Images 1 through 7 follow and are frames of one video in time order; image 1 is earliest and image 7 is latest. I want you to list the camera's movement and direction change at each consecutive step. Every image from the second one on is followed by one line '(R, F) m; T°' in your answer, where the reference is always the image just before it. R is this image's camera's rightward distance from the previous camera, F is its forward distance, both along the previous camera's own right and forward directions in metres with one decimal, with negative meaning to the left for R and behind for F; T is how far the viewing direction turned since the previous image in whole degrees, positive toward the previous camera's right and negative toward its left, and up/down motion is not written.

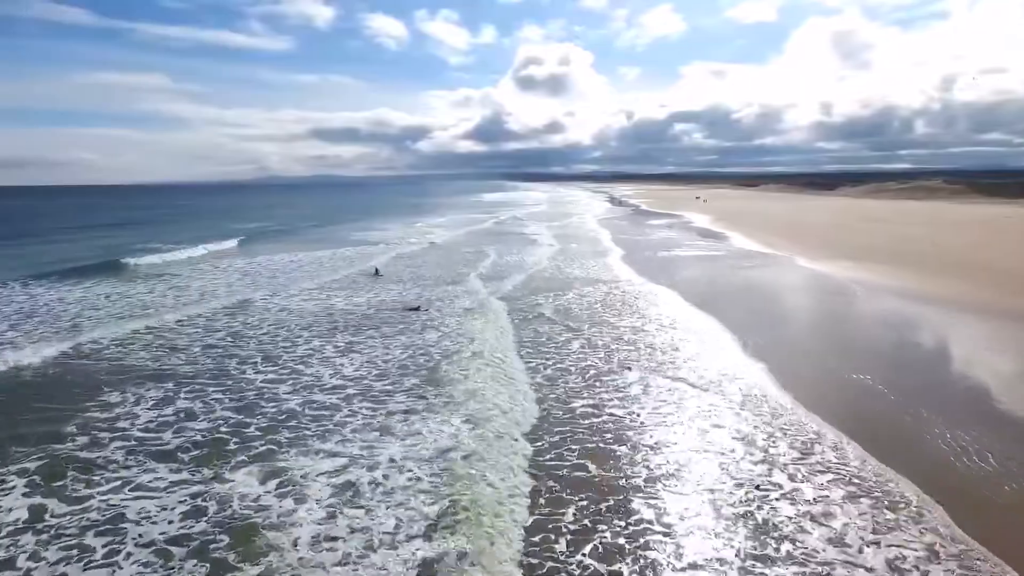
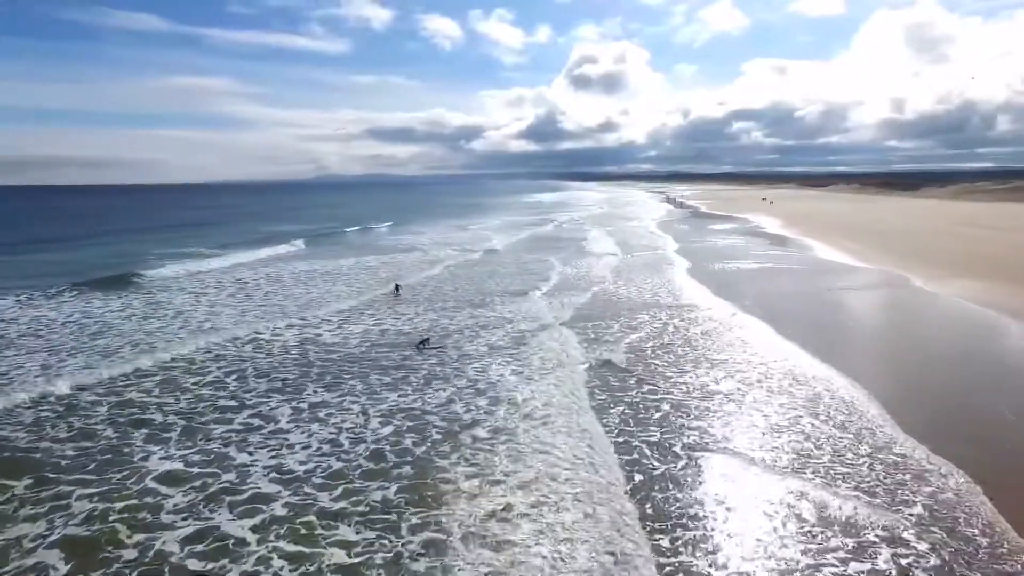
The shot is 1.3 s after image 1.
(+0.3, +5.0) m; -5°
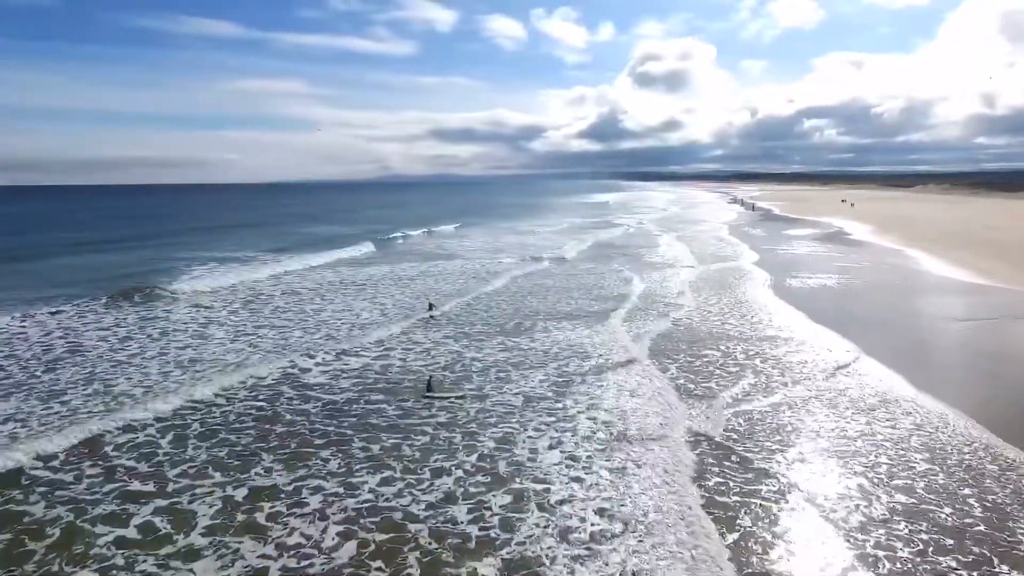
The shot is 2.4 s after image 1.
(+0.4, +3.8) m; -5°
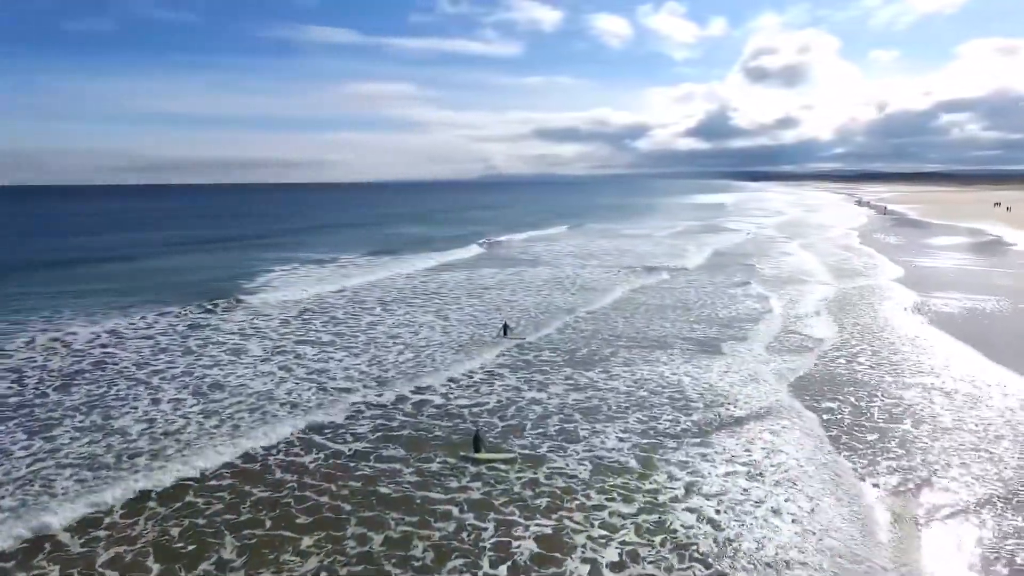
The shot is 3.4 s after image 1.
(+0.5, +3.0) m; -9°
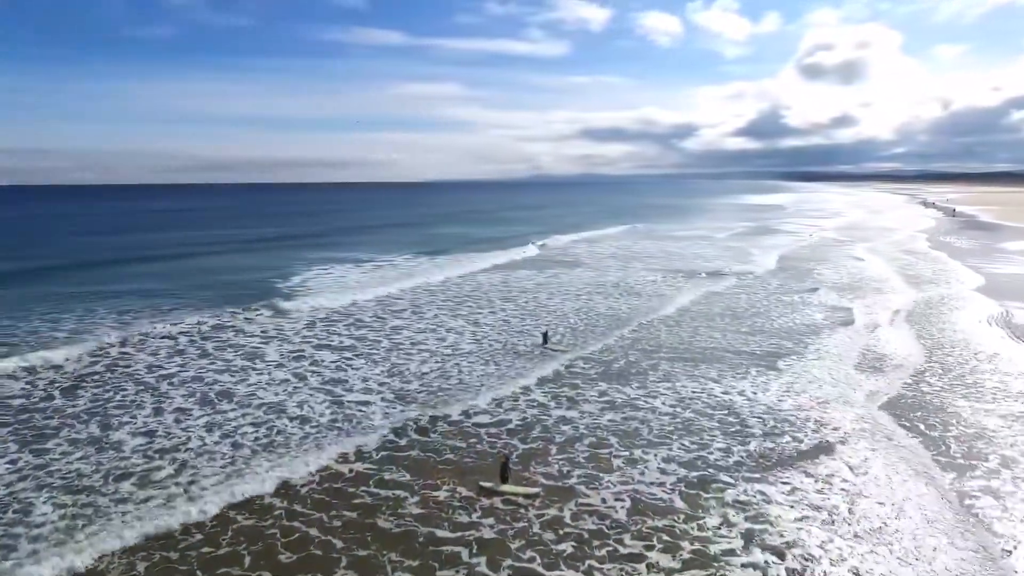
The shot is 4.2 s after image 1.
(+0.2, +1.2) m; -4°
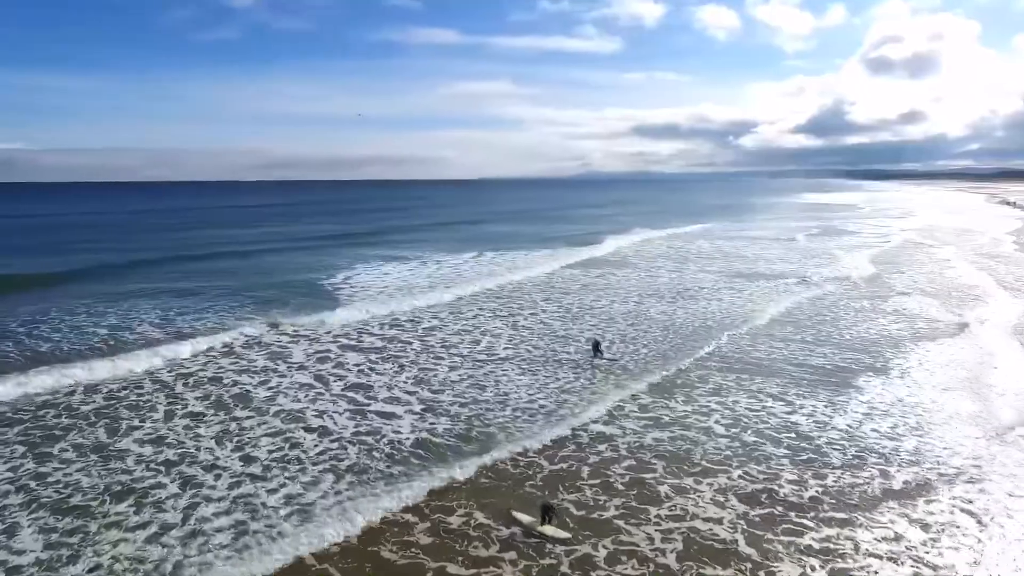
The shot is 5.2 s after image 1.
(+0.1, +1.1) m; -5°
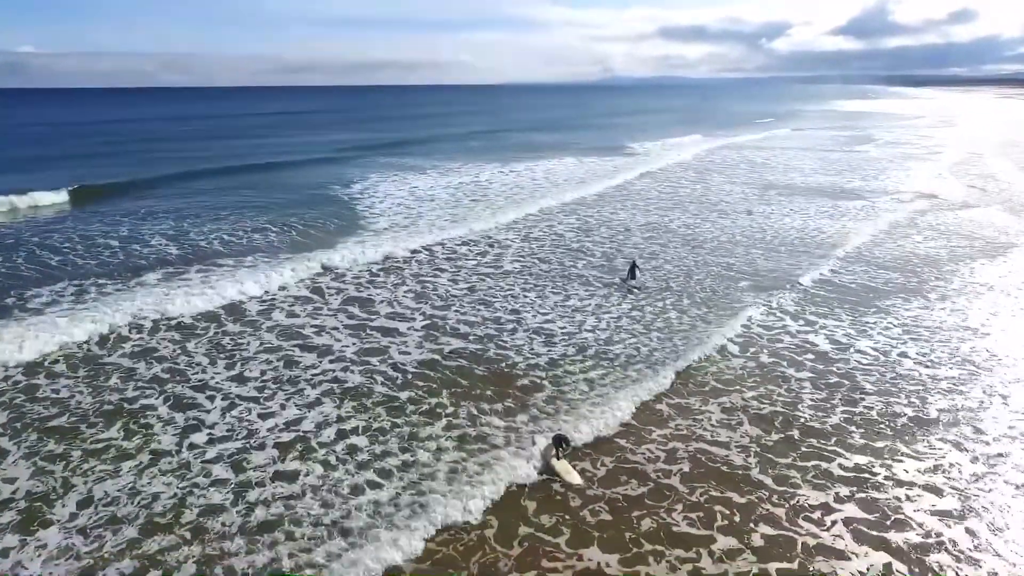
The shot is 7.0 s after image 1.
(+0.2, +0.7) m; -2°
